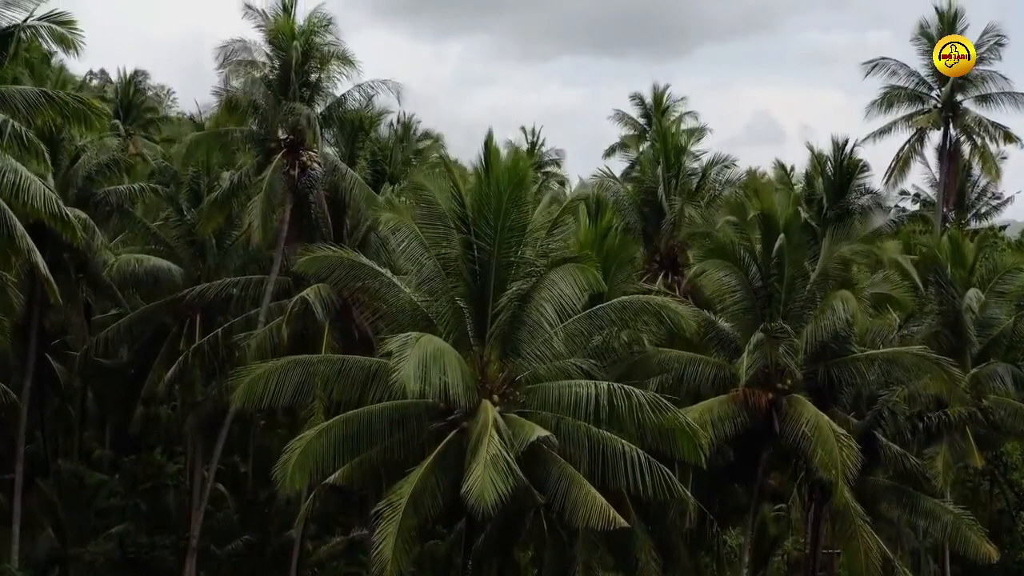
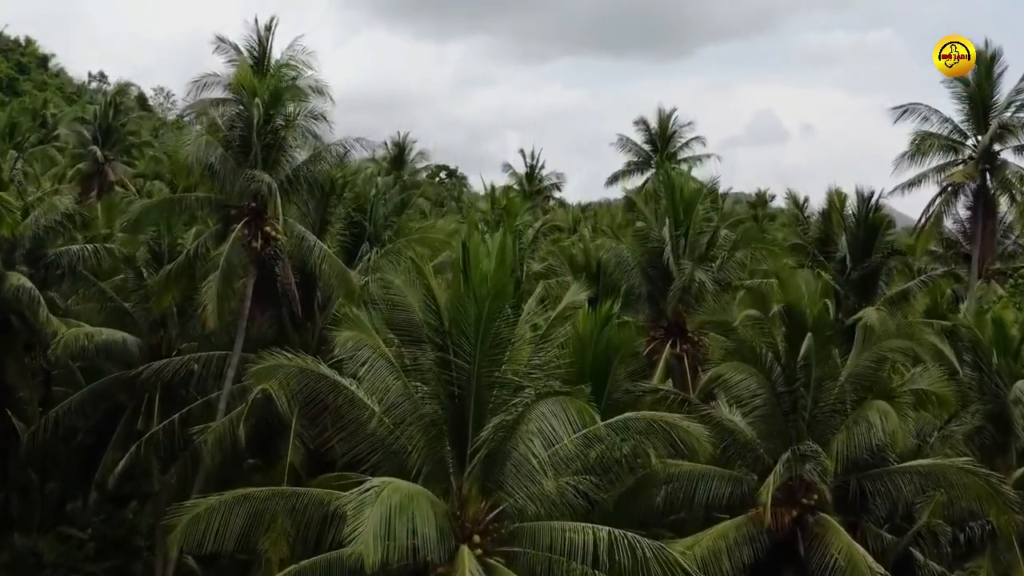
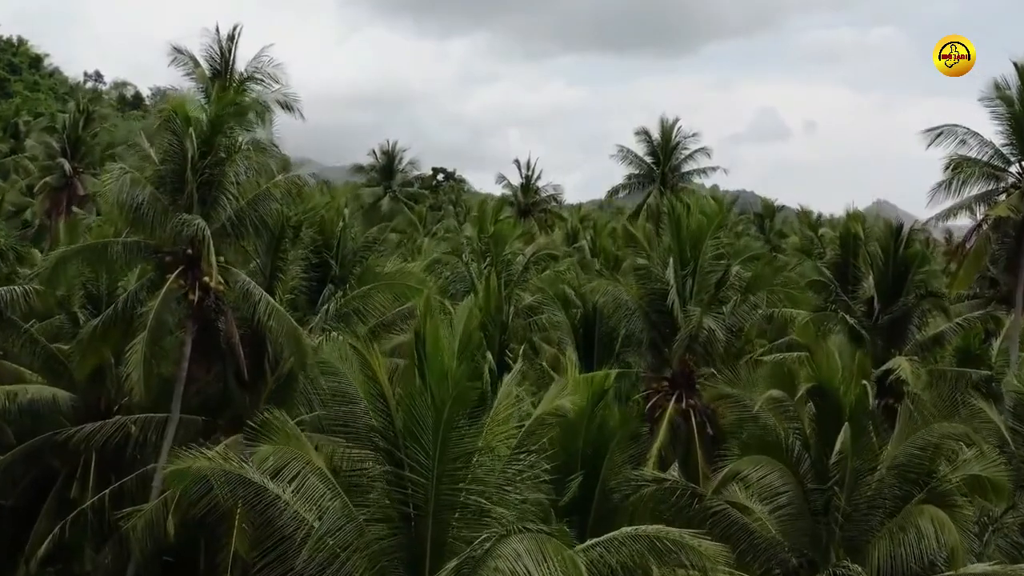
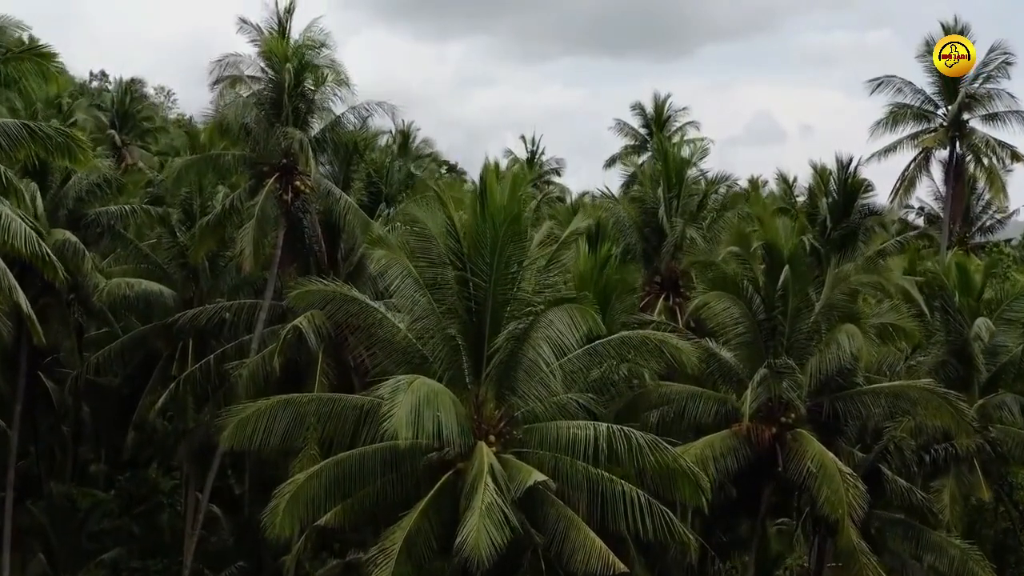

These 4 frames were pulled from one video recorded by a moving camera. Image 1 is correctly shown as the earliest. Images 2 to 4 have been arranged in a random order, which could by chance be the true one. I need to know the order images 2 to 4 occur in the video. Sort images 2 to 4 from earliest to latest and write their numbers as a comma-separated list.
4, 2, 3
